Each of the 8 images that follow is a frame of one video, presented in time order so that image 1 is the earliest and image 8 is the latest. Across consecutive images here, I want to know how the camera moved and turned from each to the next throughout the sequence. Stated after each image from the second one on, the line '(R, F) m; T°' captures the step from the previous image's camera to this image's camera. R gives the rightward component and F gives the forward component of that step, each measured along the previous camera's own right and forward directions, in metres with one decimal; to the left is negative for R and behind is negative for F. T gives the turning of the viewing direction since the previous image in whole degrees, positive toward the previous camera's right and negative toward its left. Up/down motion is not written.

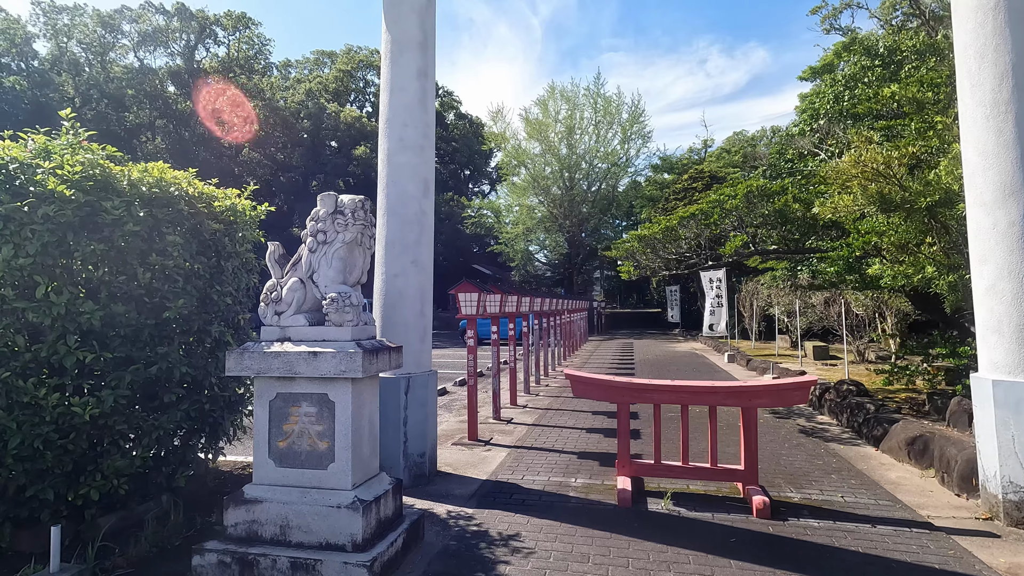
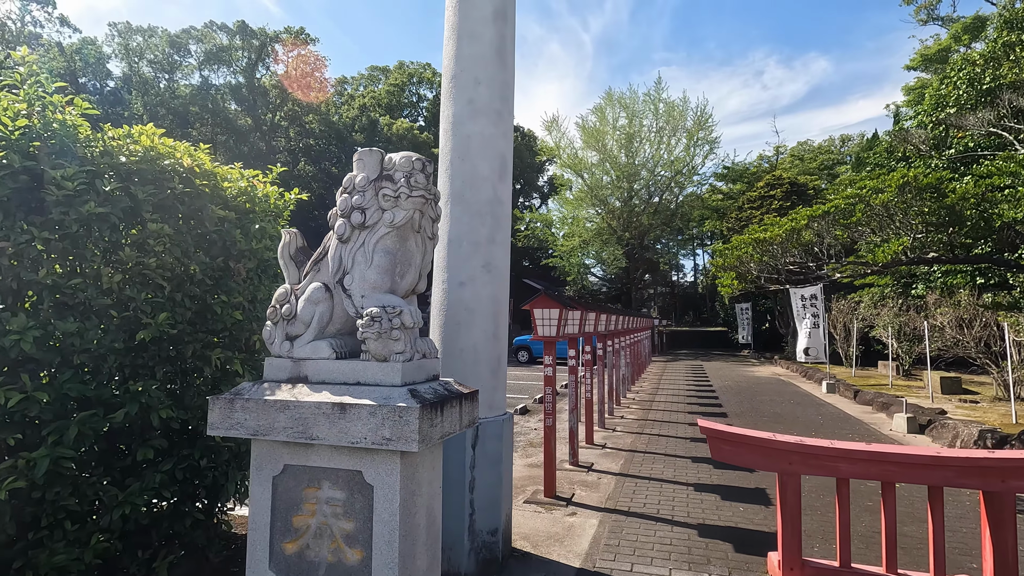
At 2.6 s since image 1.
(-0.4, +1.4) m; -5°
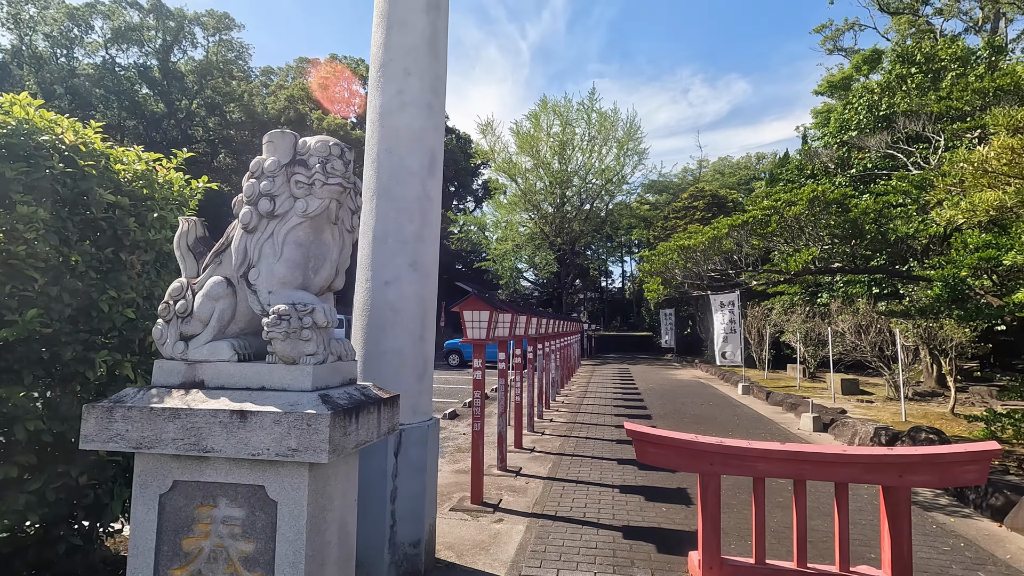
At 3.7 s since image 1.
(0.0, +0.1) m; +7°
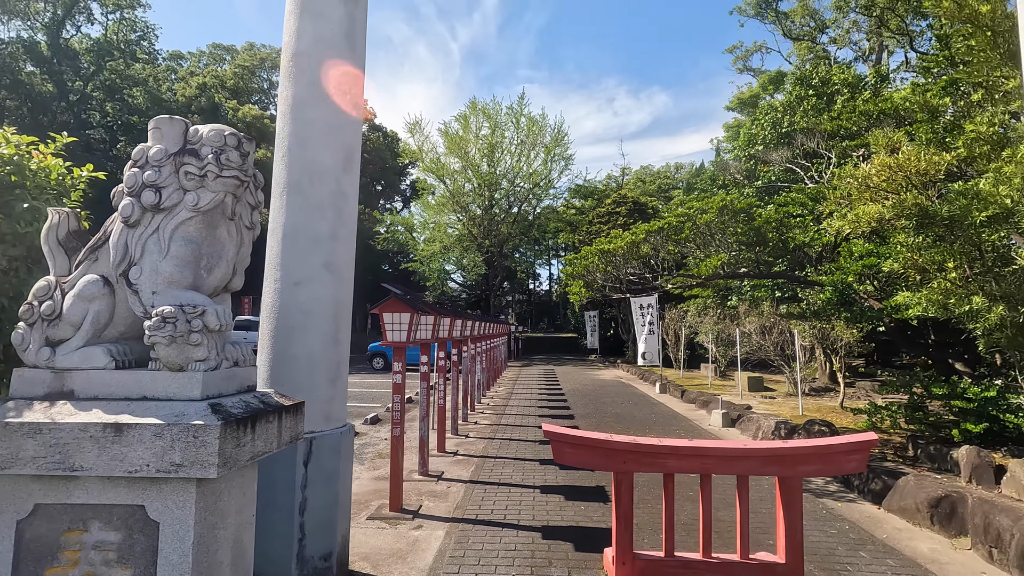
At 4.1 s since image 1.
(+0.1, 0.0) m; +8°
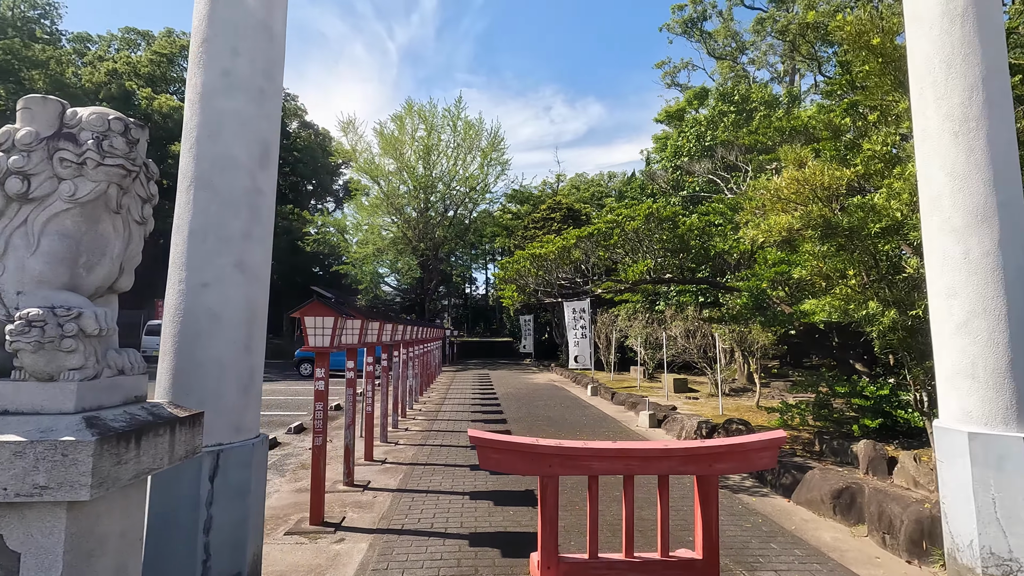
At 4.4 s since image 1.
(+0.1, 0.0) m; +7°
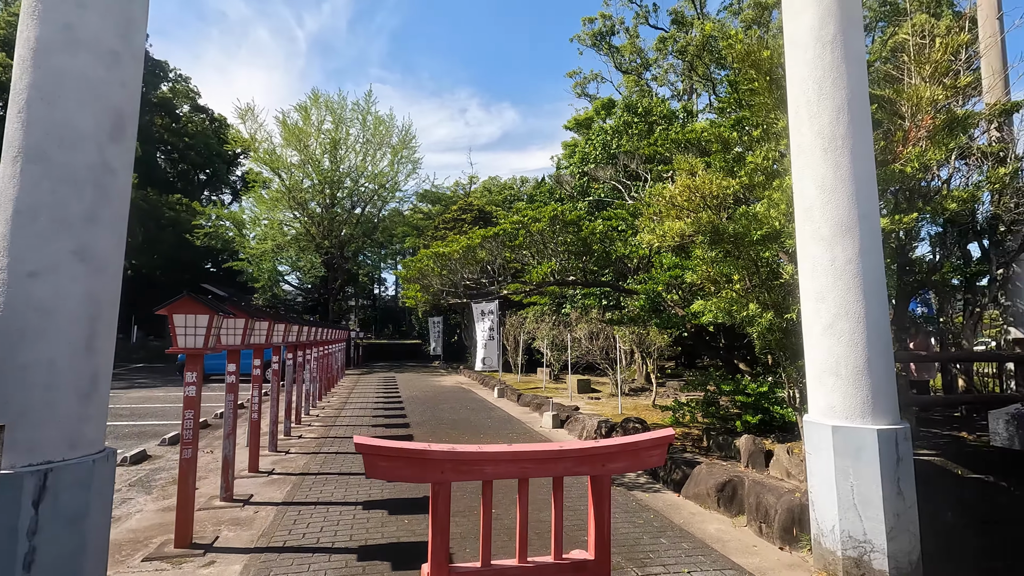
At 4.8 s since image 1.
(+0.1, +0.1) m; +9°
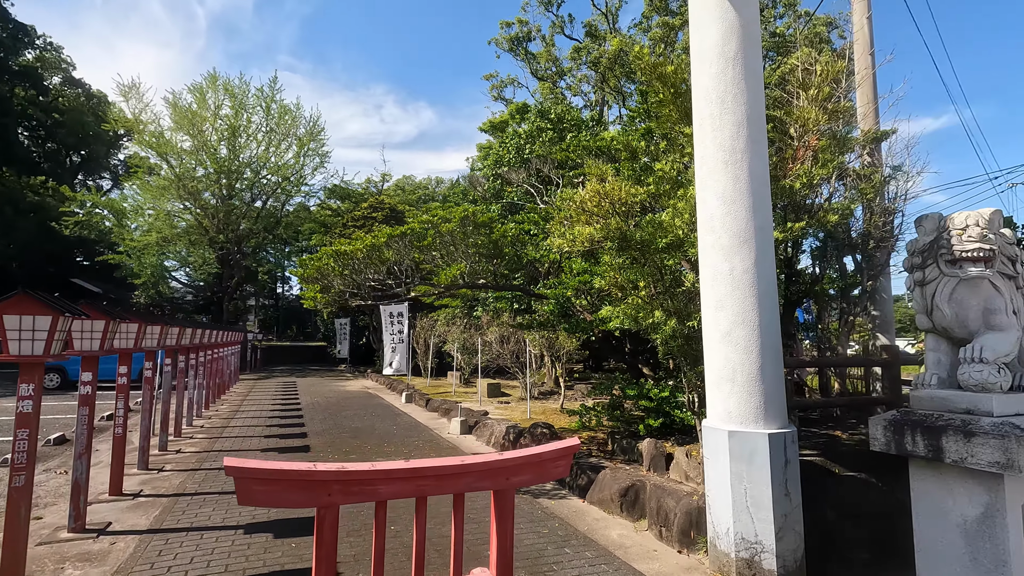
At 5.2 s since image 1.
(+0.1, +0.2) m; +9°
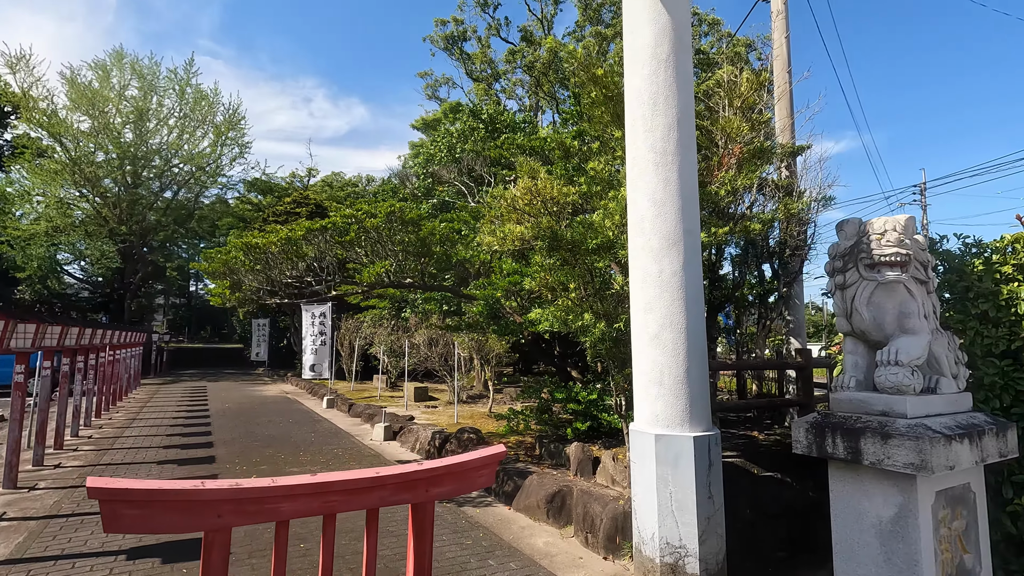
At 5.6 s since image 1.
(0.0, +0.2) m; +7°
